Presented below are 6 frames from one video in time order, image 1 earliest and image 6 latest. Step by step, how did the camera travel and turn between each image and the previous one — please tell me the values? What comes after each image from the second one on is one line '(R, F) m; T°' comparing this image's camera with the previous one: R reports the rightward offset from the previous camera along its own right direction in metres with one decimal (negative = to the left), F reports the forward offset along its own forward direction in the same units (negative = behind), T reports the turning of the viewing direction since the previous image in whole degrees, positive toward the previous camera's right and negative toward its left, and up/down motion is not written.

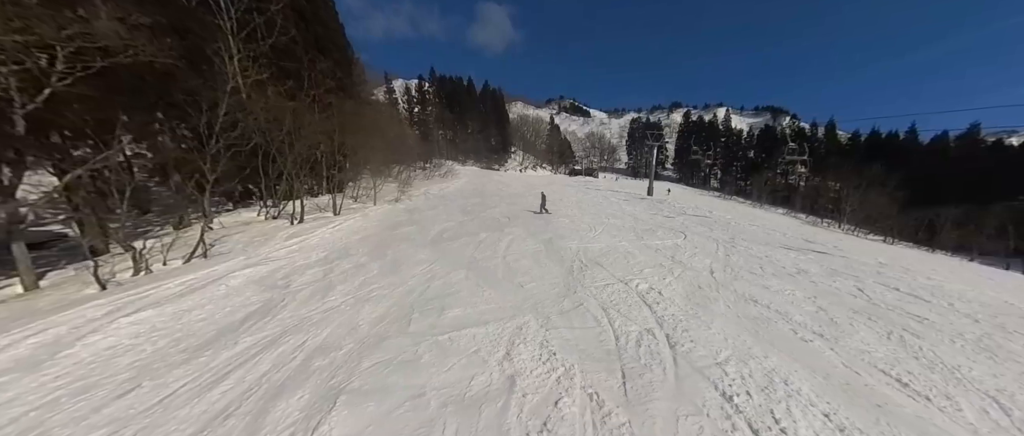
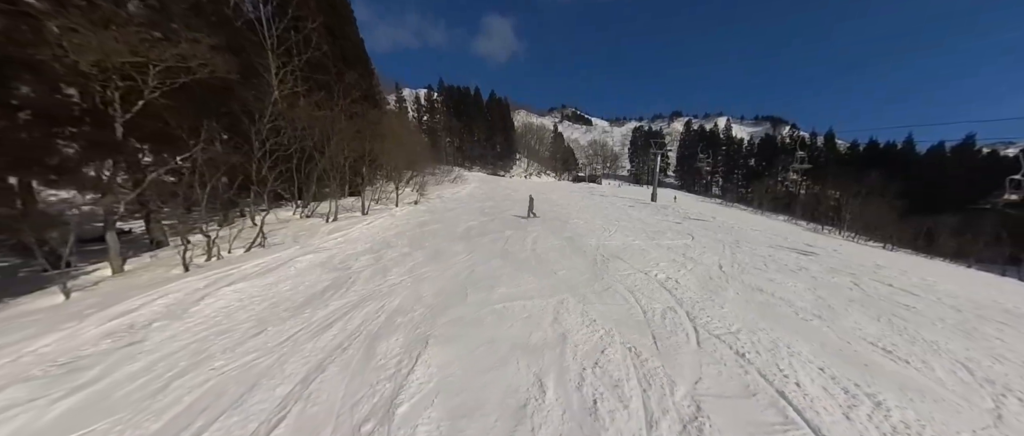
(-0.6, -0.8) m; 0°
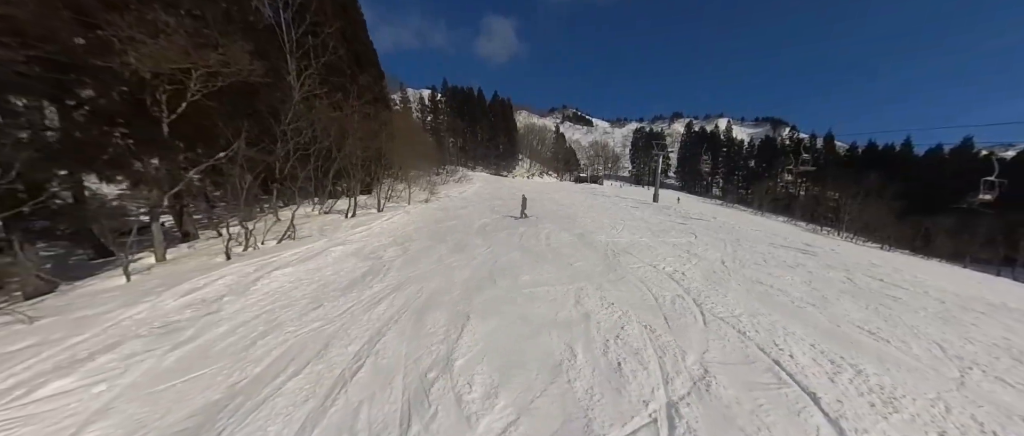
(-0.4, -0.5) m; 0°
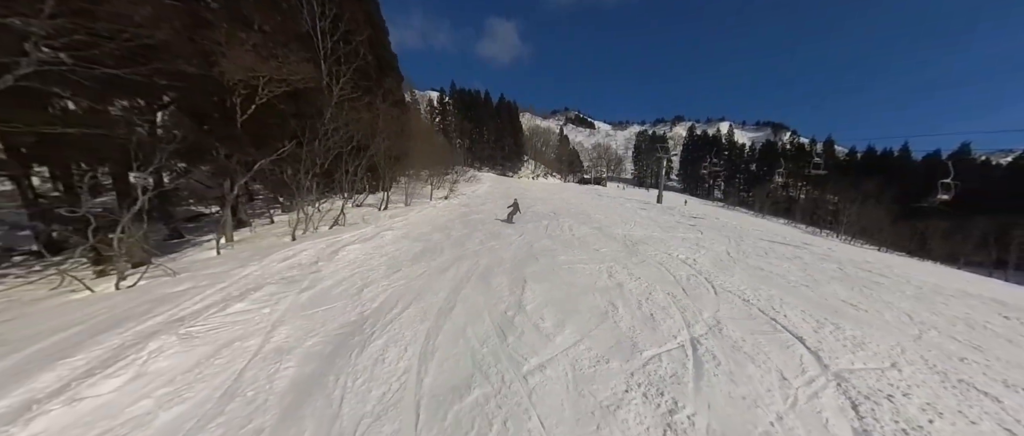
(-0.8, -1.0) m; 0°
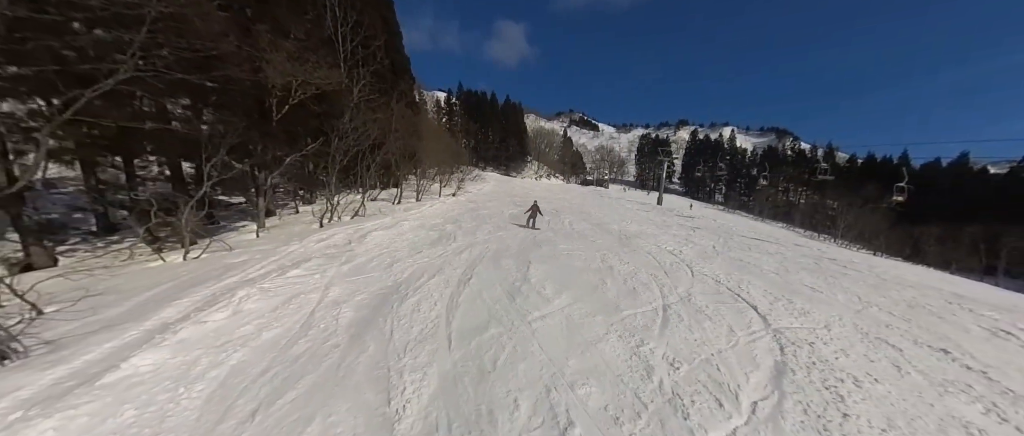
(-0.1, -0.9) m; 0°
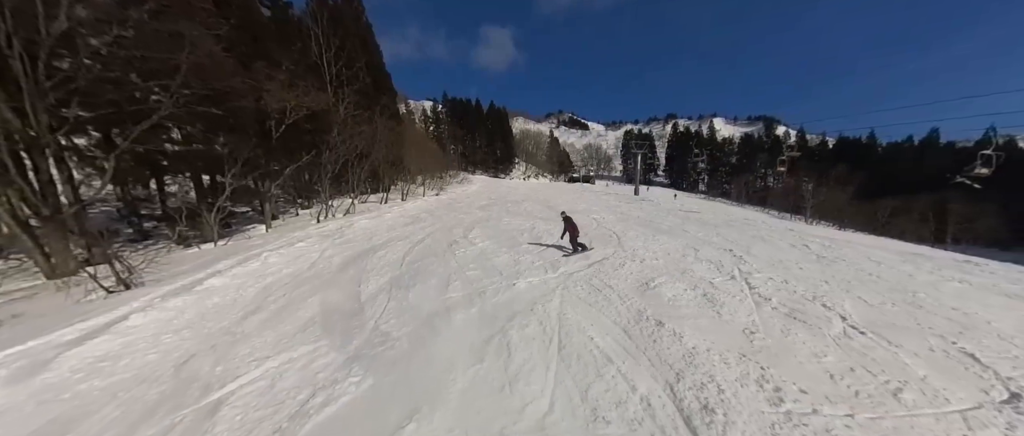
(+1.3, -2.2) m; 0°
